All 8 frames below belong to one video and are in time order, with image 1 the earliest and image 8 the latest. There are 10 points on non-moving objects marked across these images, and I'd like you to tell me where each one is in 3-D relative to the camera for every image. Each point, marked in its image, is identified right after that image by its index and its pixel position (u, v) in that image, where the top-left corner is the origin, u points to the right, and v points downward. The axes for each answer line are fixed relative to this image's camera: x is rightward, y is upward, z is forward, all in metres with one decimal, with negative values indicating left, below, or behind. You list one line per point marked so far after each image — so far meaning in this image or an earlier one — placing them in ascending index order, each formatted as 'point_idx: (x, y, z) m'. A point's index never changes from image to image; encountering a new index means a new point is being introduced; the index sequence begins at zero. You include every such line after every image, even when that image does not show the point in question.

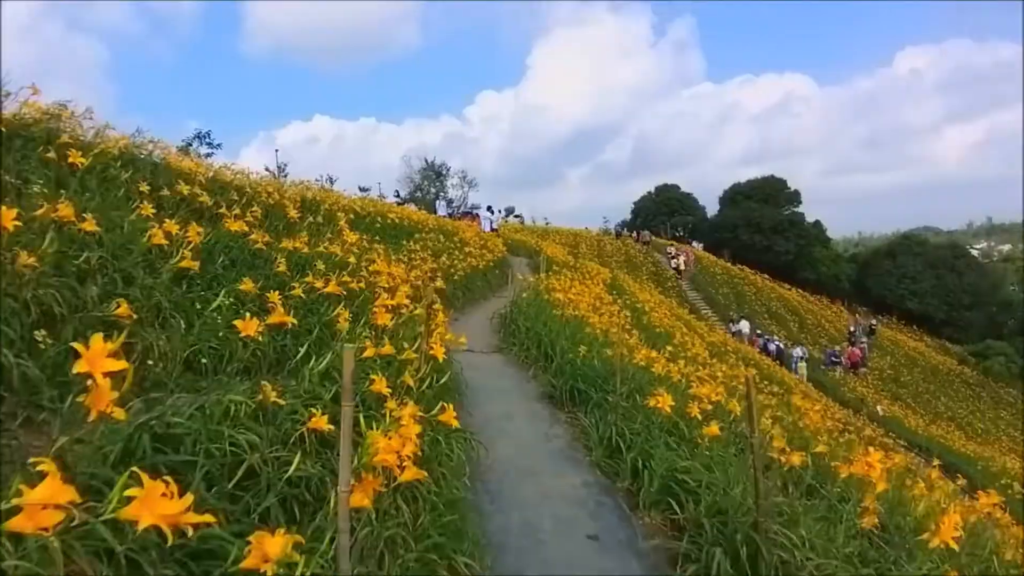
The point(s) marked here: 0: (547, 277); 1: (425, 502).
0: (+0.6, +0.2, +13.9) m
1: (-0.3, -0.8, +2.9) m
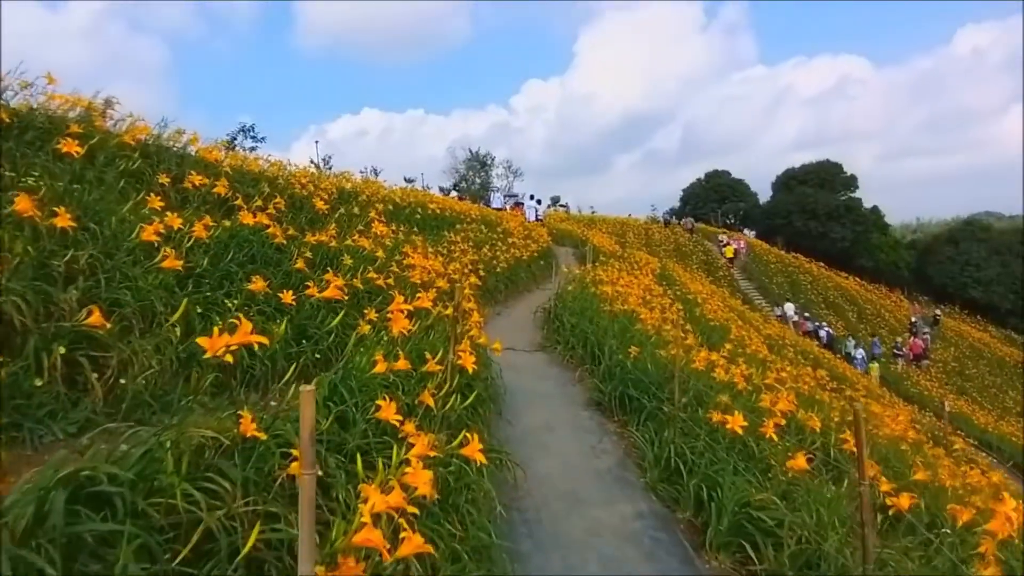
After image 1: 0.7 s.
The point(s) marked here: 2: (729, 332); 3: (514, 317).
0: (+1.4, +0.3, +13.3) m
1: (-0.2, -0.8, +2.5) m
2: (+2.9, -0.6, +10.7) m
3: (0.0, -0.3, +9.6) m
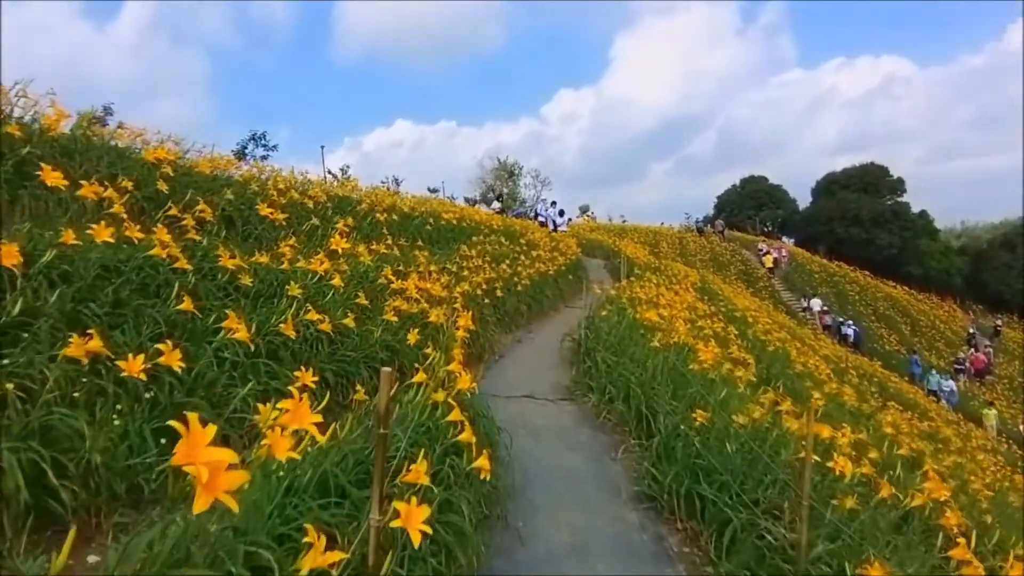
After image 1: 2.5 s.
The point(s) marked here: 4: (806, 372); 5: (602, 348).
0: (+1.8, +0.1, +11.7) m
1: (-0.2, -1.0, +0.9) m
2: (+3.2, -0.9, +9.0) m
3: (+0.2, -0.6, +8.1) m
4: (+3.4, -1.0, +9.0) m
5: (+0.7, -0.5, +6.0) m
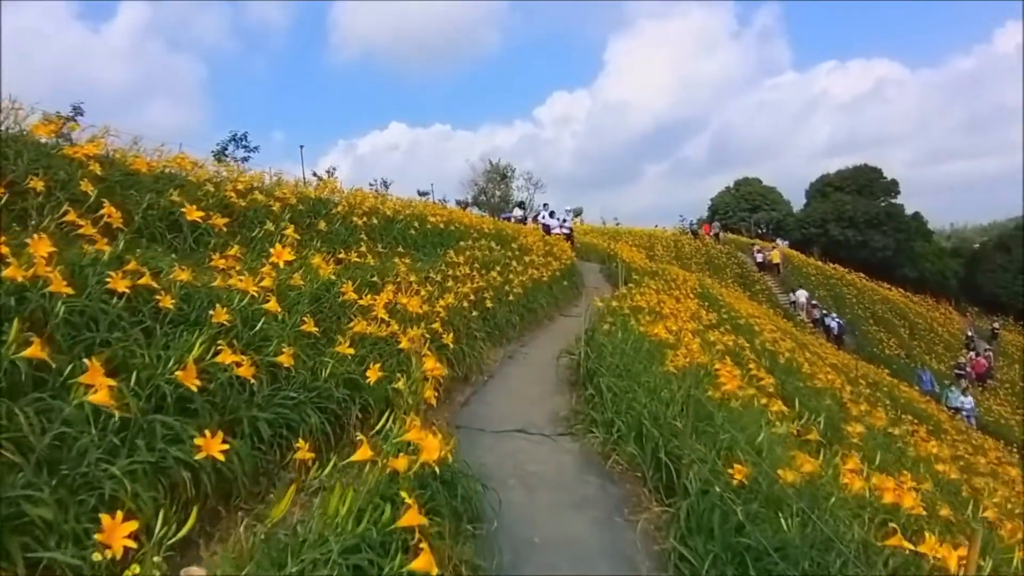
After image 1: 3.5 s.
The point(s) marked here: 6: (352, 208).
0: (+1.6, -0.1, +10.9) m
1: (-0.3, -1.1, +0.1) m
2: (+3.1, -1.0, +8.3) m
3: (+0.2, -0.7, +7.3) m
4: (+3.3, -1.1, +8.2) m
5: (+0.7, -0.6, +5.2) m
6: (-1.9, +1.0, +9.3) m
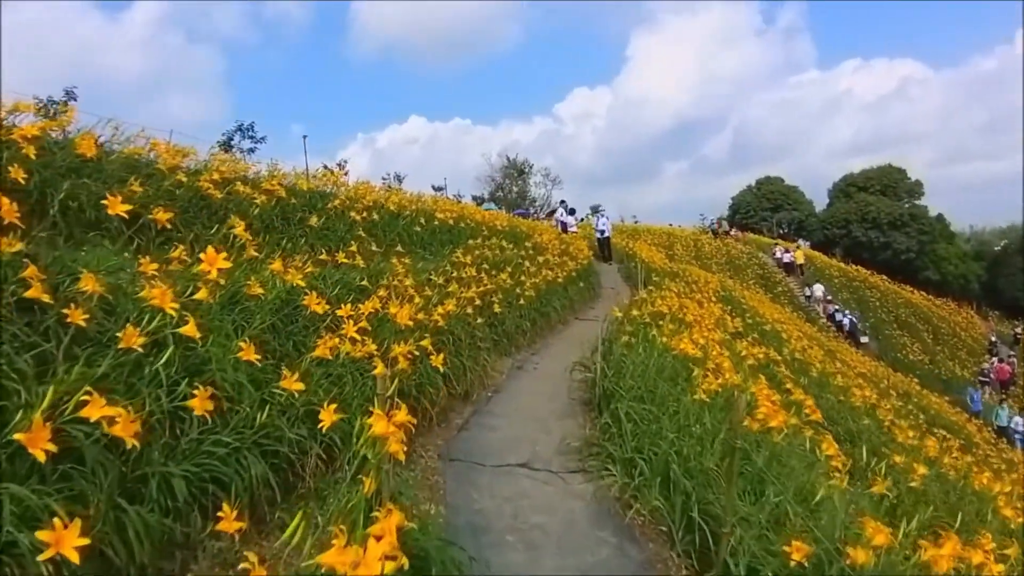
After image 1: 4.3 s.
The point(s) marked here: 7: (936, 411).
0: (+1.8, -0.1, +10.2) m
1: (-0.4, -1.1, -0.6) m
2: (+3.2, -1.1, +7.5) m
3: (+0.2, -0.7, +6.6) m
4: (+3.4, -1.2, +7.4) m
5: (+0.7, -0.6, +4.5) m
6: (-1.8, +1.0, +8.7) m
7: (+6.7, -1.9, +12.0) m
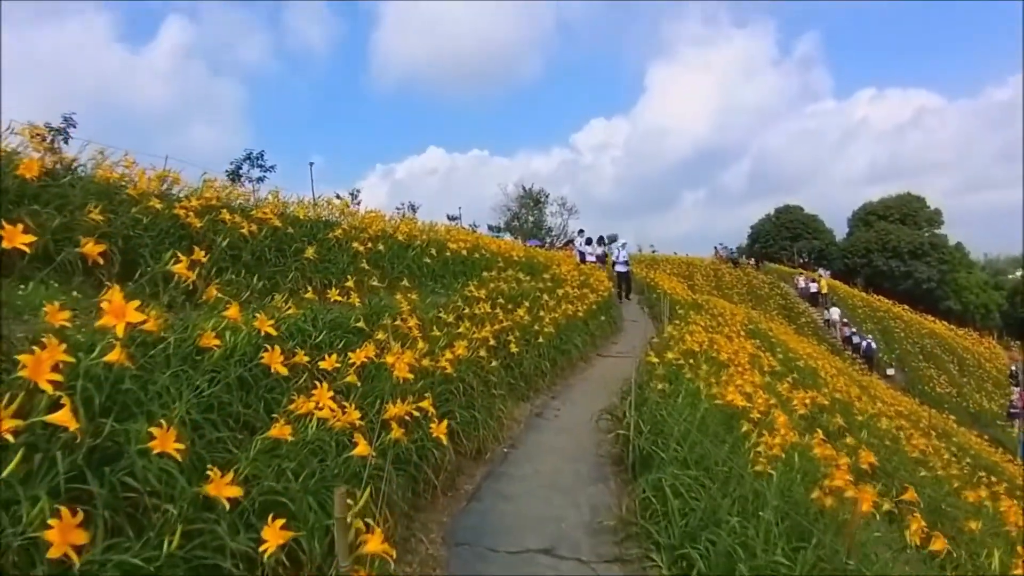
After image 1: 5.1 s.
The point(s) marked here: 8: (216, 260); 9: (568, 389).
0: (+2.0, -0.5, +9.4) m
1: (-0.4, -1.2, -1.3) m
2: (+3.4, -1.4, +6.7) m
3: (+0.4, -1.0, +5.8) m
4: (+3.5, -1.5, +6.6) m
5: (+0.8, -0.8, +3.8) m
6: (-1.6, +0.6, +8.0) m
7: (+6.9, -2.4, +11.1) m
8: (-1.9, +0.2, +5.1) m
9: (+0.5, -1.0, +7.3) m
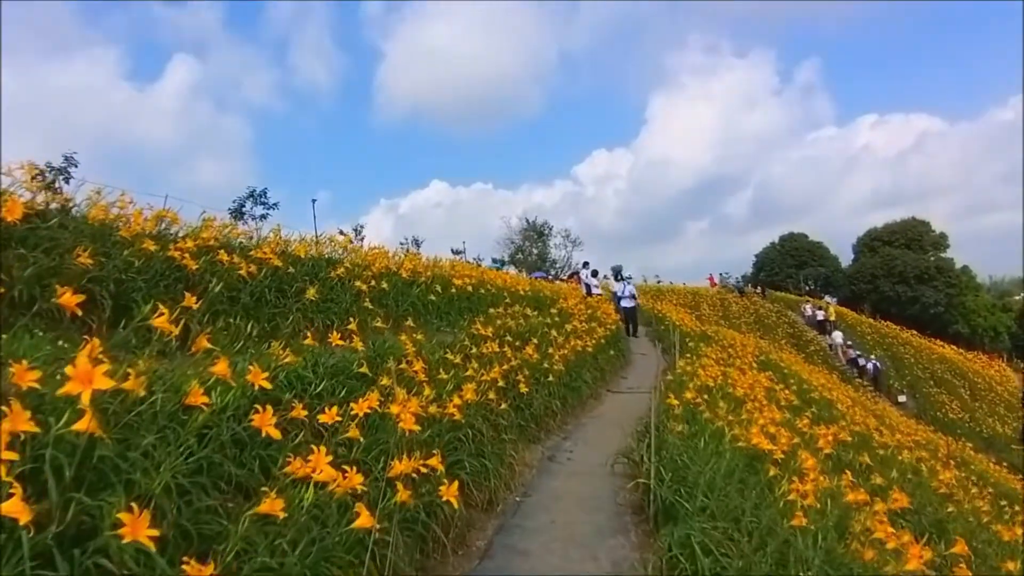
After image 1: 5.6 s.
0: (+2.1, -0.9, +9.1) m
1: (-0.3, -1.1, -1.6) m
2: (+3.5, -1.6, +6.4) m
3: (+0.4, -1.3, +5.6) m
4: (+3.6, -1.7, +6.3) m
5: (+0.8, -1.0, +3.5) m
6: (-1.5, +0.2, +7.8) m
7: (+7.0, -2.8, +10.7) m
8: (-1.9, -0.1, +4.9) m
9: (+0.6, -1.3, +7.1) m
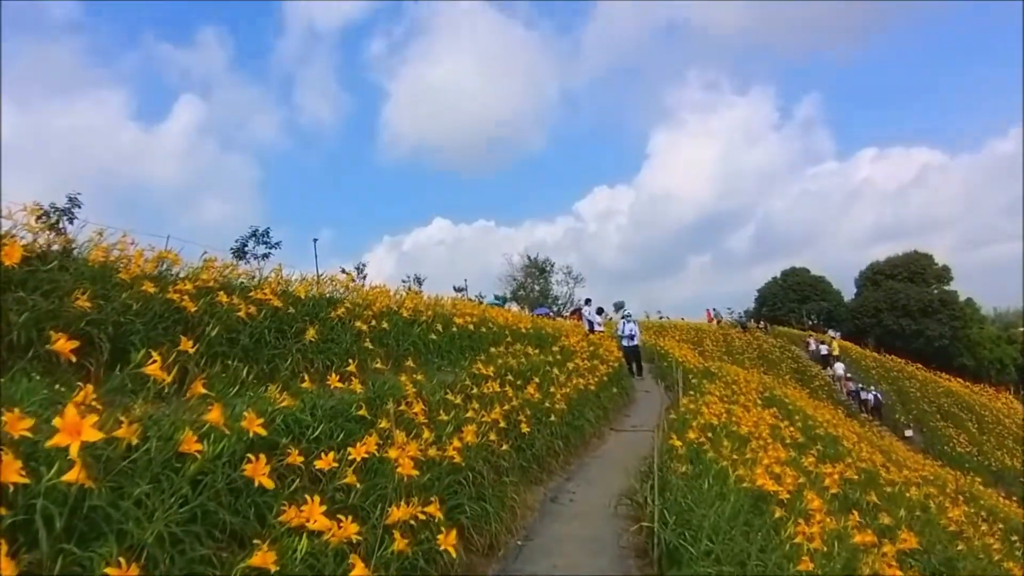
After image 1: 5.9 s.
0: (+2.1, -1.4, +9.1) m
1: (-0.3, -1.1, -1.7) m
2: (+3.5, -1.9, +6.3) m
3: (+0.5, -1.6, +5.5) m
4: (+3.7, -2.0, +6.2) m
5: (+0.9, -1.2, +3.4) m
6: (-1.5, -0.2, +7.8) m
7: (+7.1, -3.3, +10.5) m
8: (-1.9, -0.4, +4.9) m
9: (+0.6, -1.6, +7.0) m
